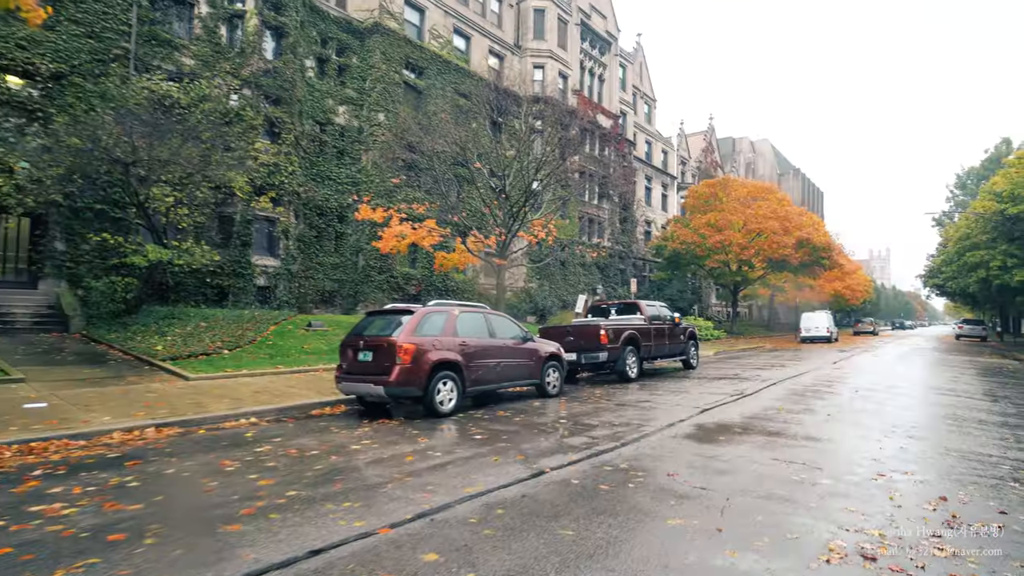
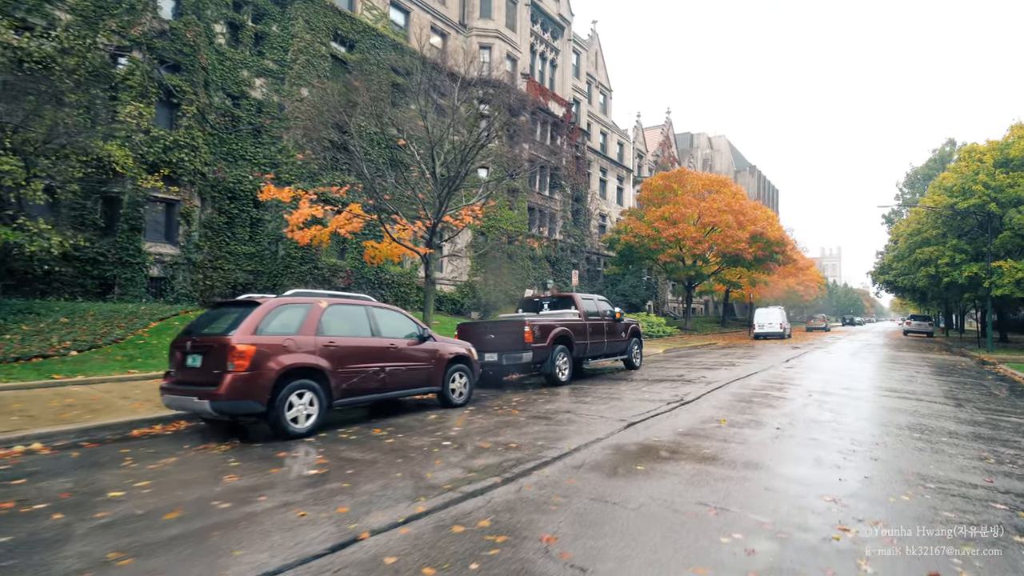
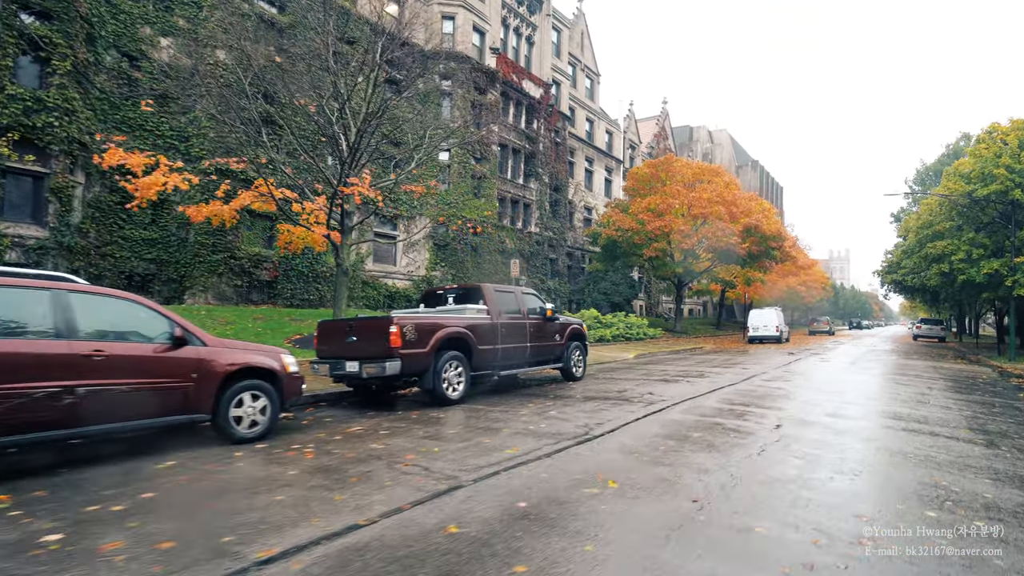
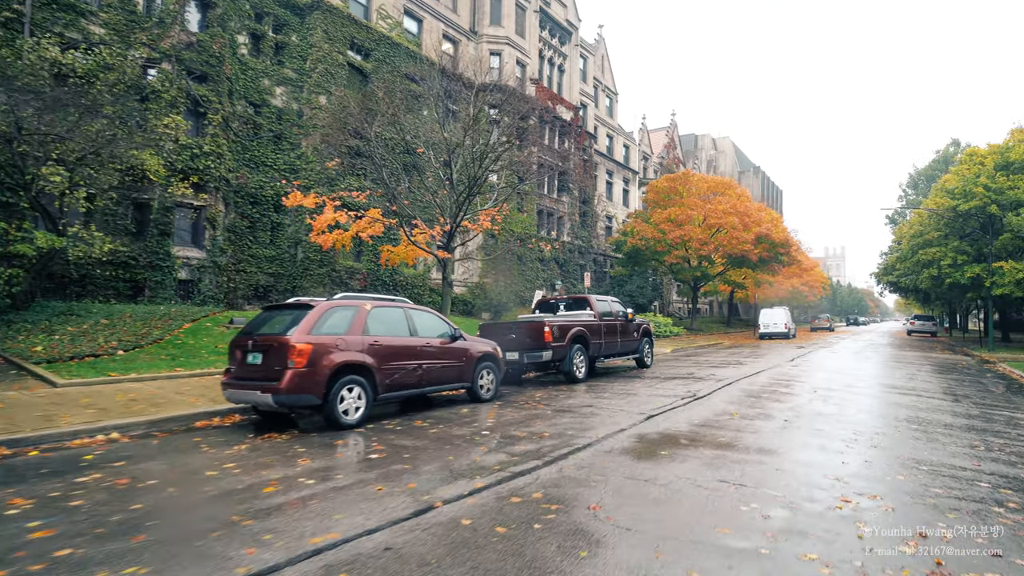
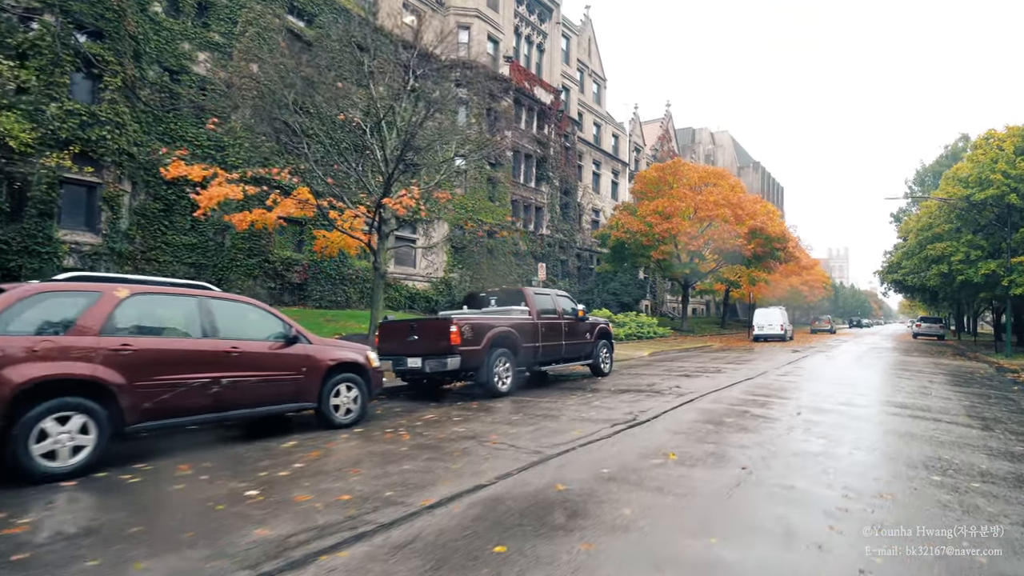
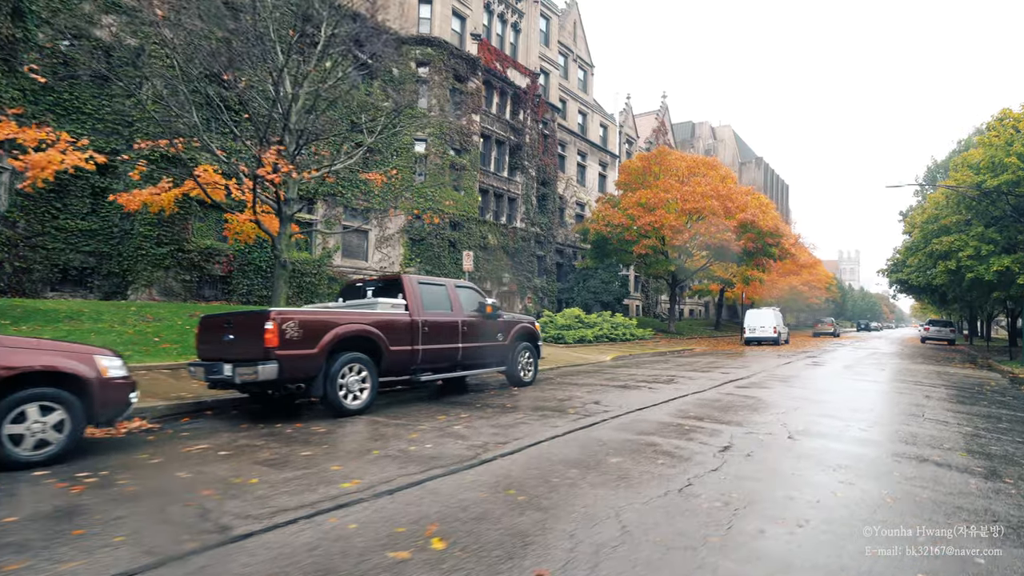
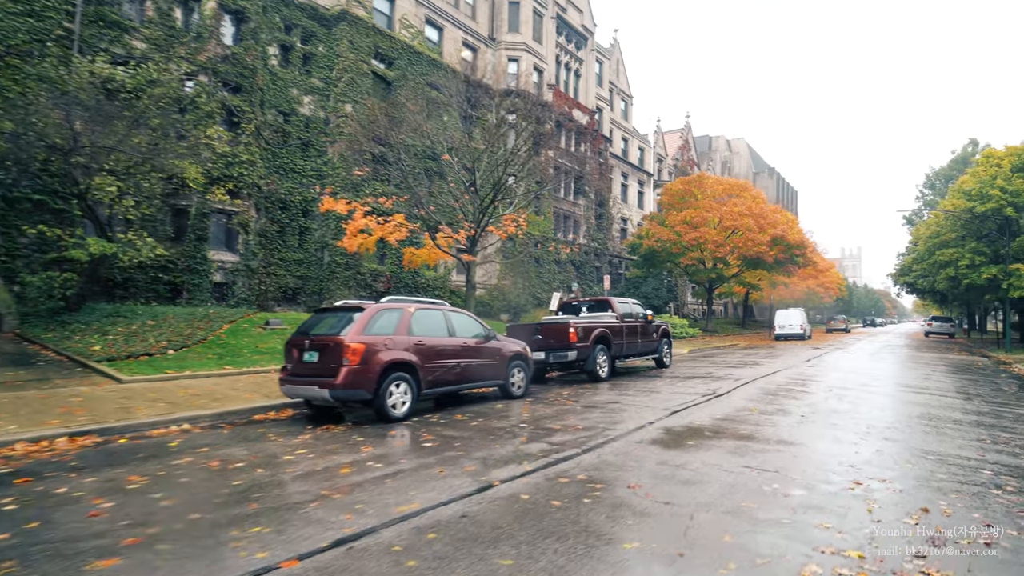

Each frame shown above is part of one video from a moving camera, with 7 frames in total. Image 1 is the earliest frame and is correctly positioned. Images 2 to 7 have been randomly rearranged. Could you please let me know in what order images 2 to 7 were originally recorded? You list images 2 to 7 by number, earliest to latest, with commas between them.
7, 4, 2, 5, 3, 6
